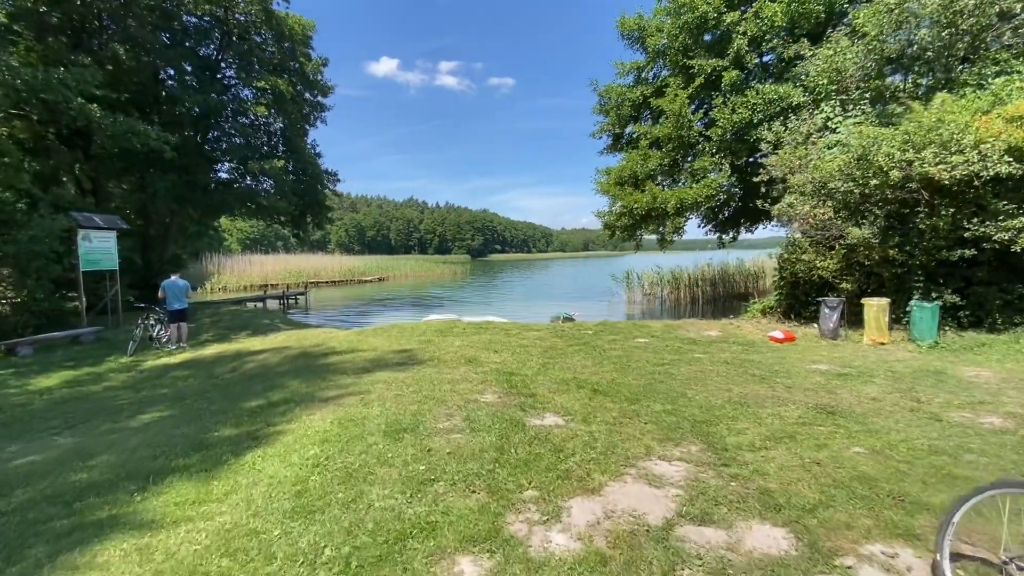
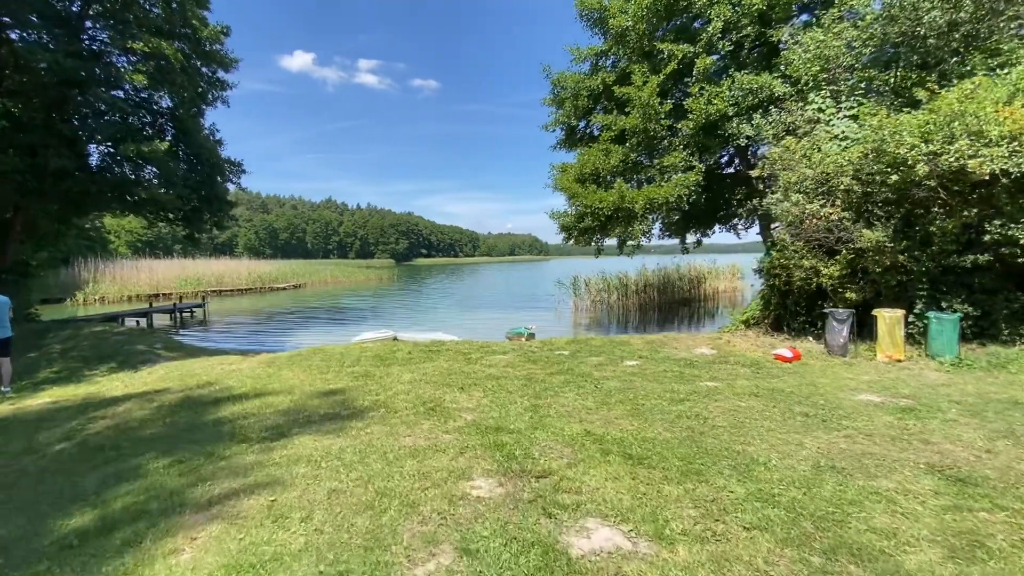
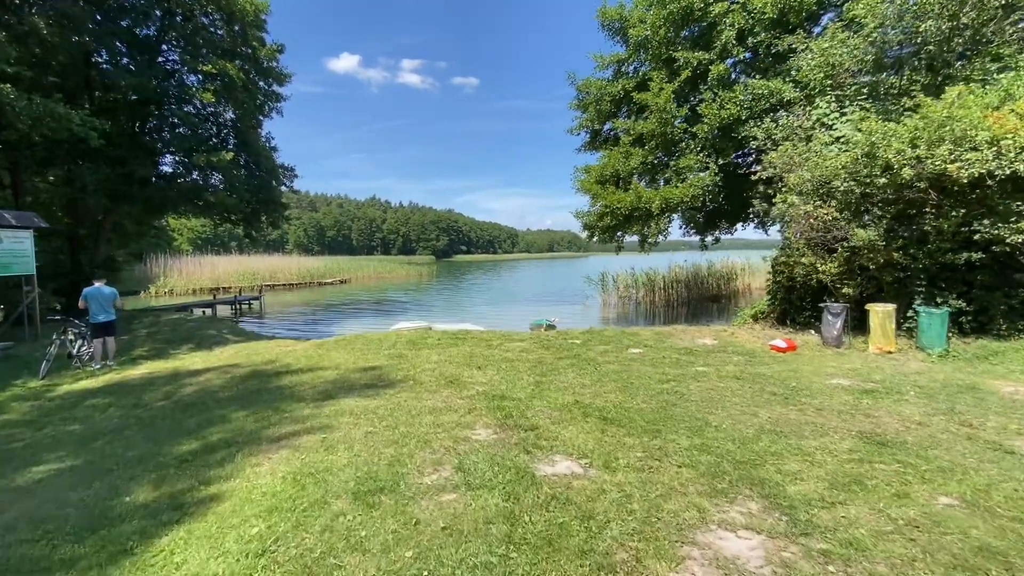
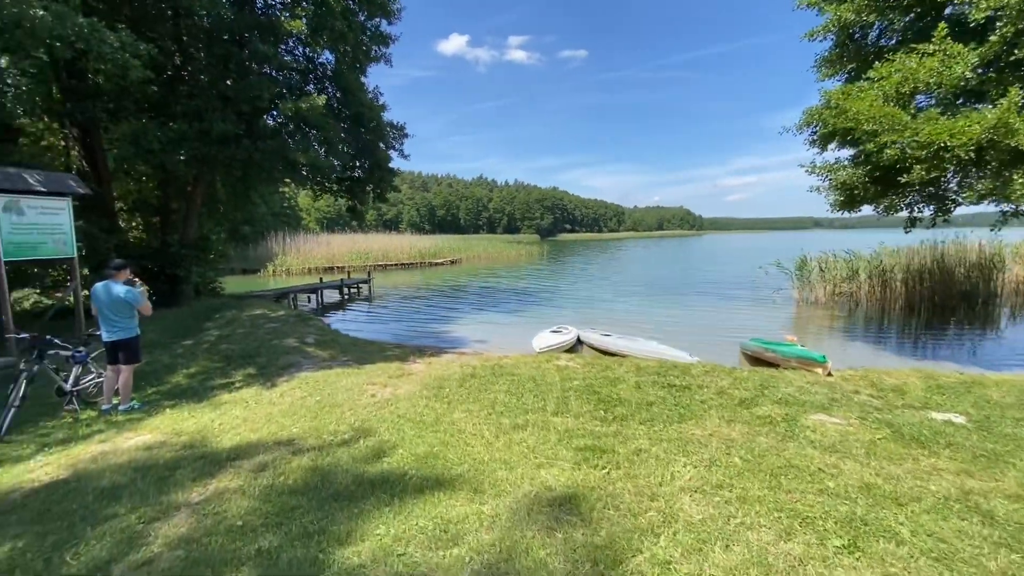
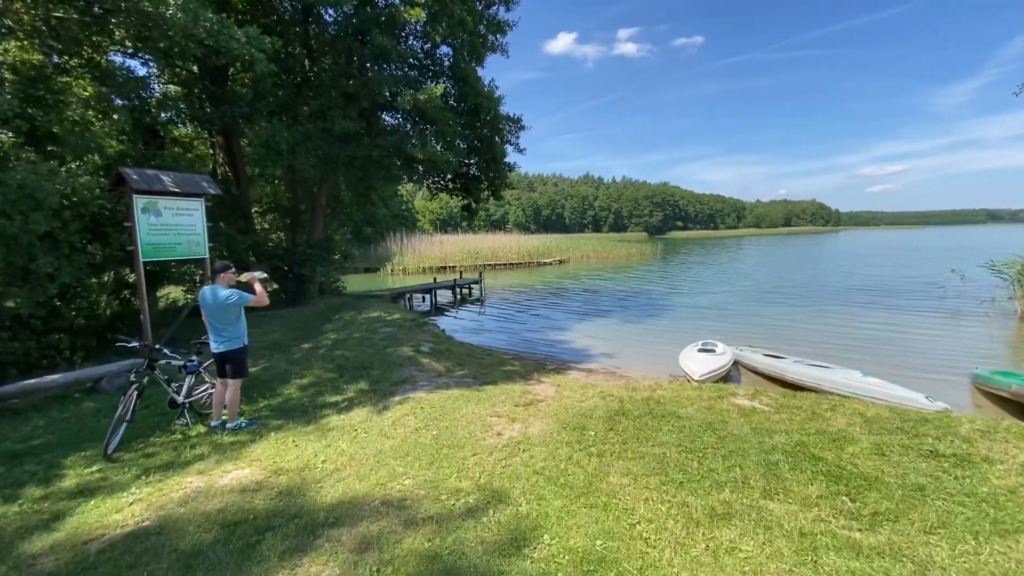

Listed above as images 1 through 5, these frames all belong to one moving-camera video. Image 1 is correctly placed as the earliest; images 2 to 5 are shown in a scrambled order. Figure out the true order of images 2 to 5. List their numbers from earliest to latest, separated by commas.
3, 2, 4, 5
